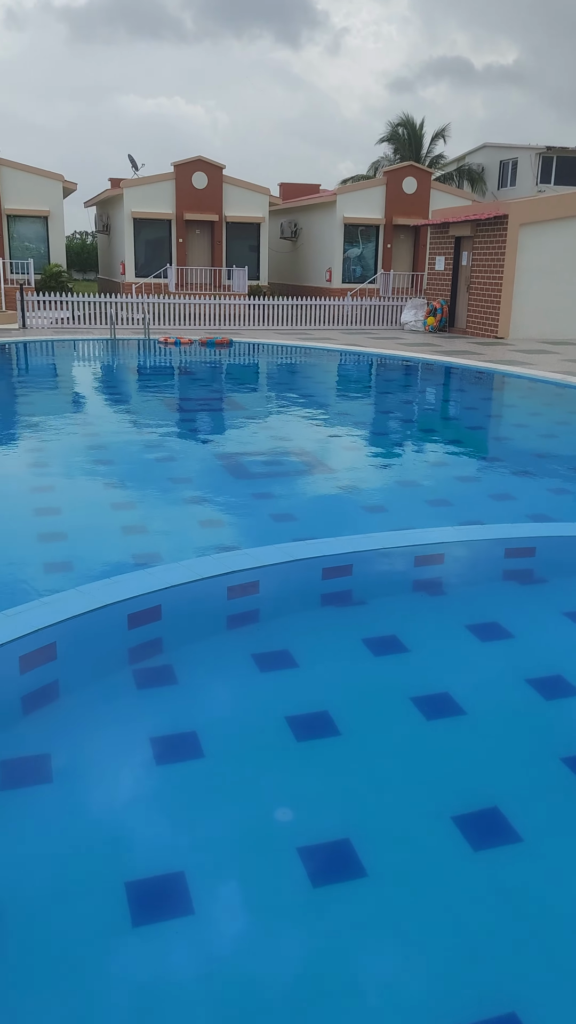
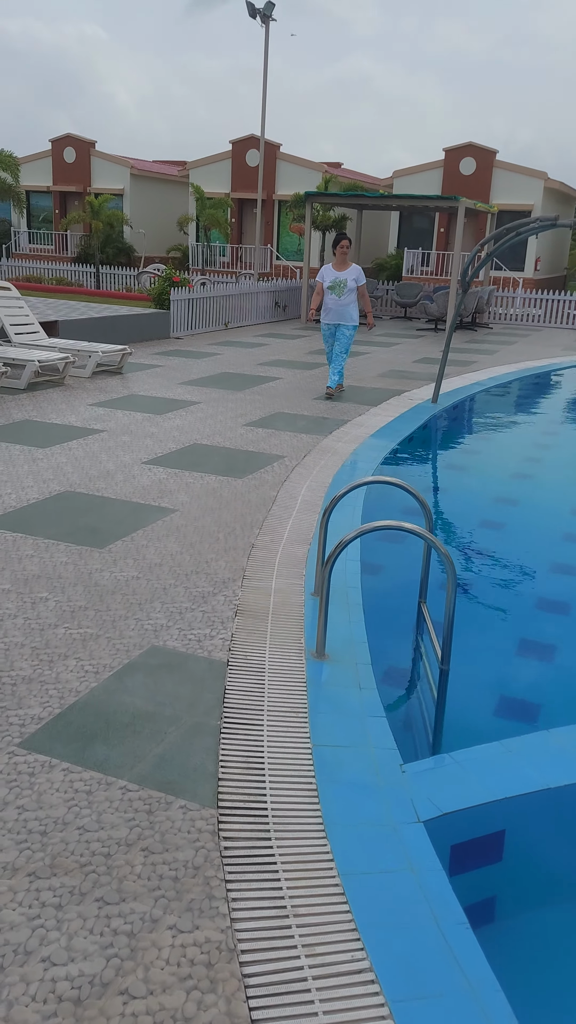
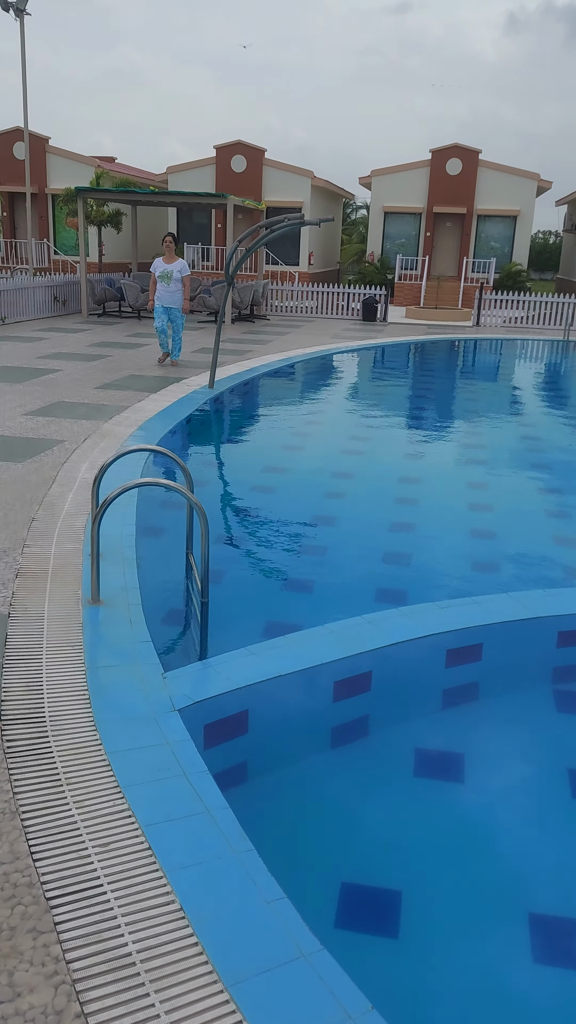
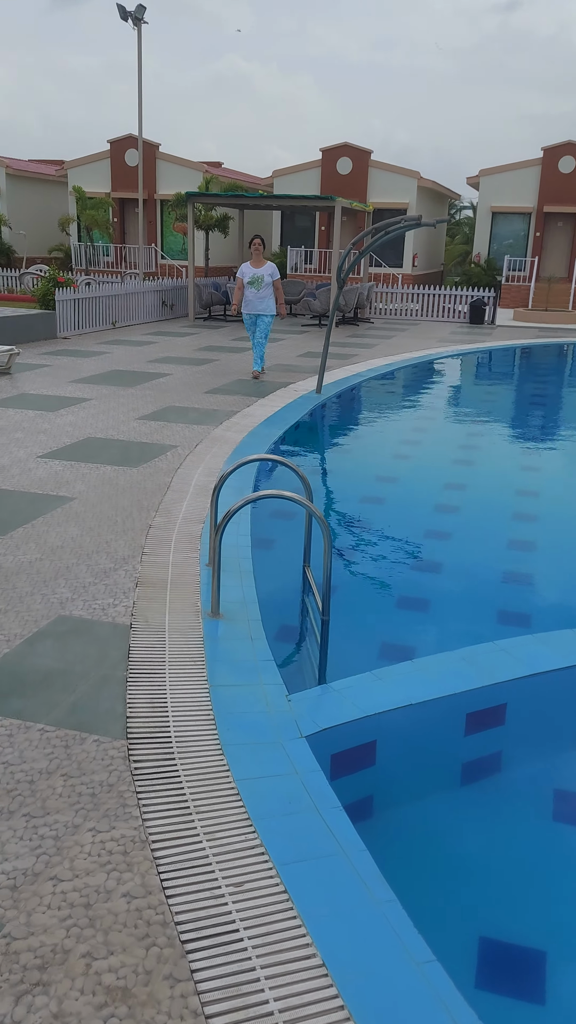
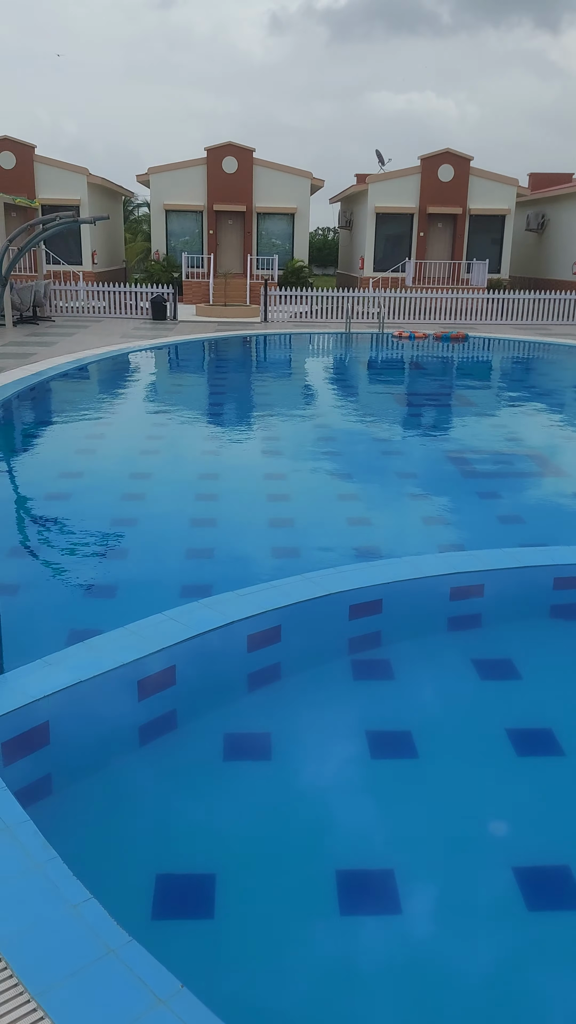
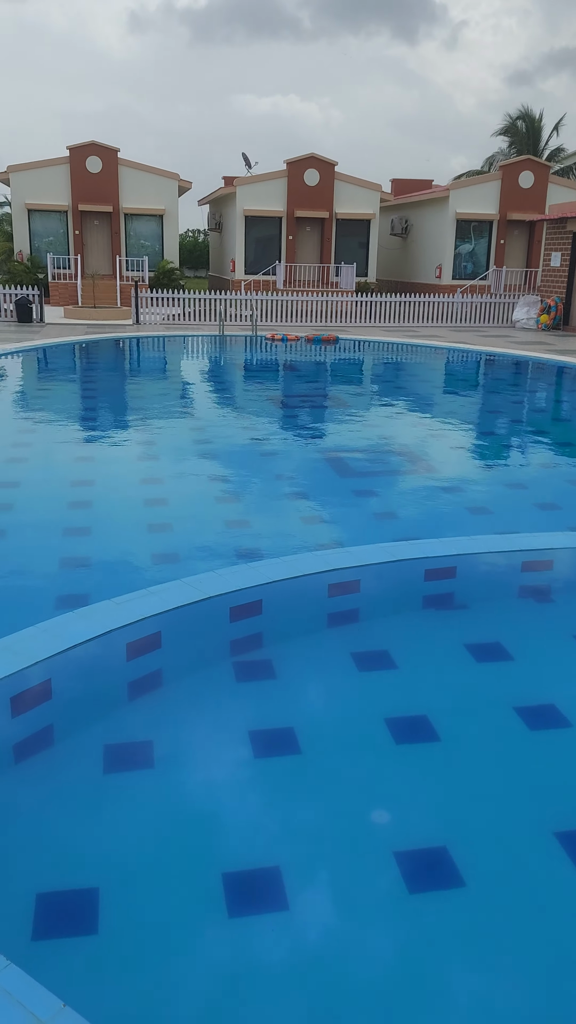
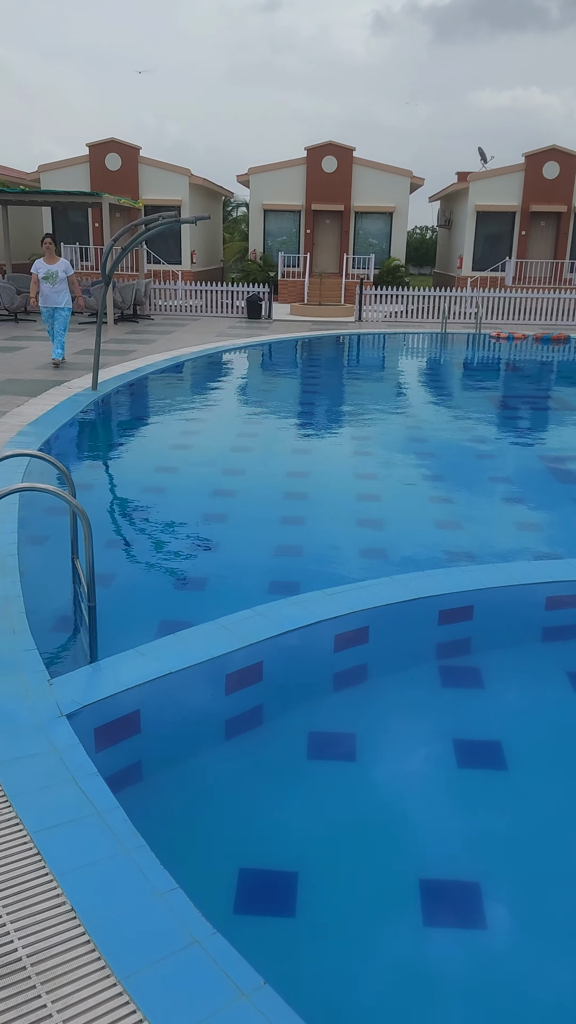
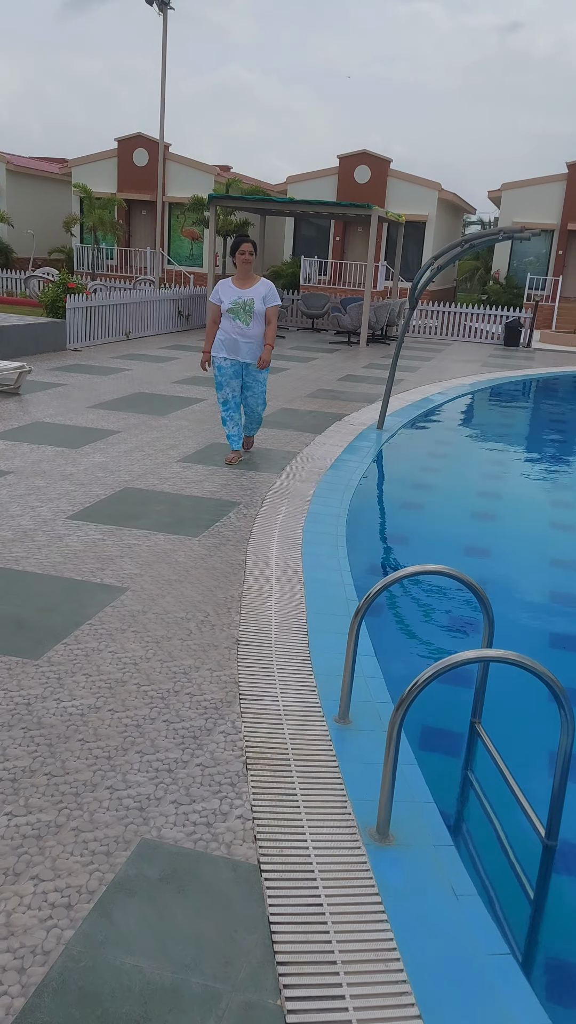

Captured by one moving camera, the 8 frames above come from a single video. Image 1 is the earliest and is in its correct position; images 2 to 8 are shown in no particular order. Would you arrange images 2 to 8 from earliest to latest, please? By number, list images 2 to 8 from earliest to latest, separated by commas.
6, 5, 7, 3, 4, 2, 8
